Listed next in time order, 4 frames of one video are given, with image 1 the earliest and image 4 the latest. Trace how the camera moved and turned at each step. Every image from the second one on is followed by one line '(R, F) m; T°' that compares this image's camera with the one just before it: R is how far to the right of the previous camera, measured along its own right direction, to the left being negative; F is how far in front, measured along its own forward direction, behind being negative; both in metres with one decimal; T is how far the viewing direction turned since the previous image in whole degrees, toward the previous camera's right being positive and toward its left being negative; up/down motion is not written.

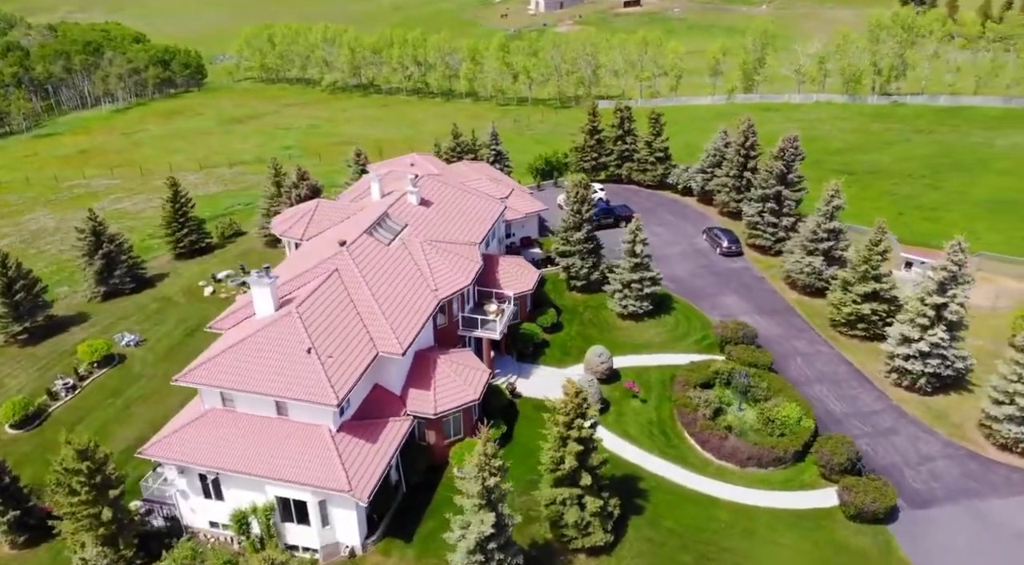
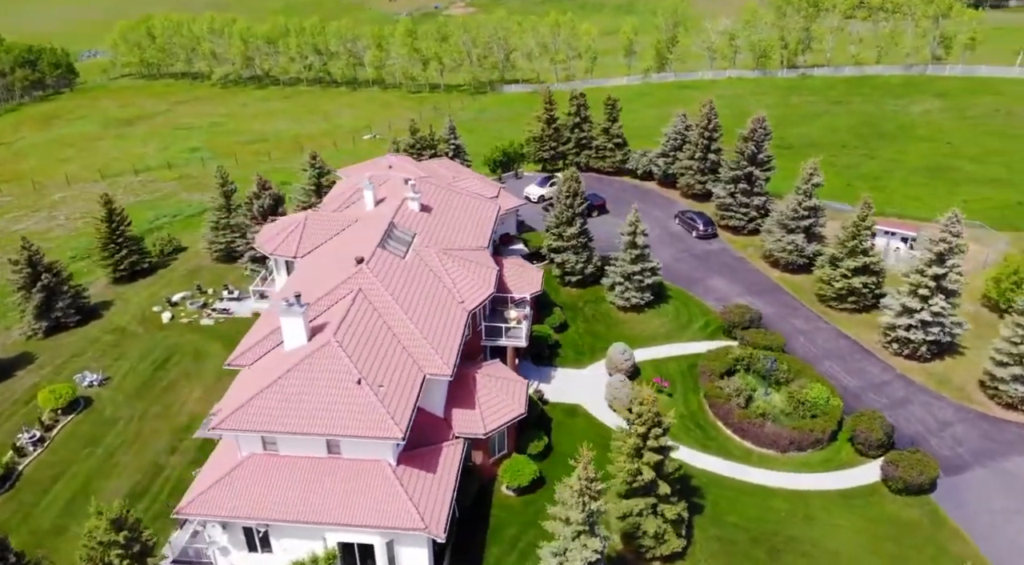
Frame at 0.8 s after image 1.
(-6.1, +1.9) m; +8°
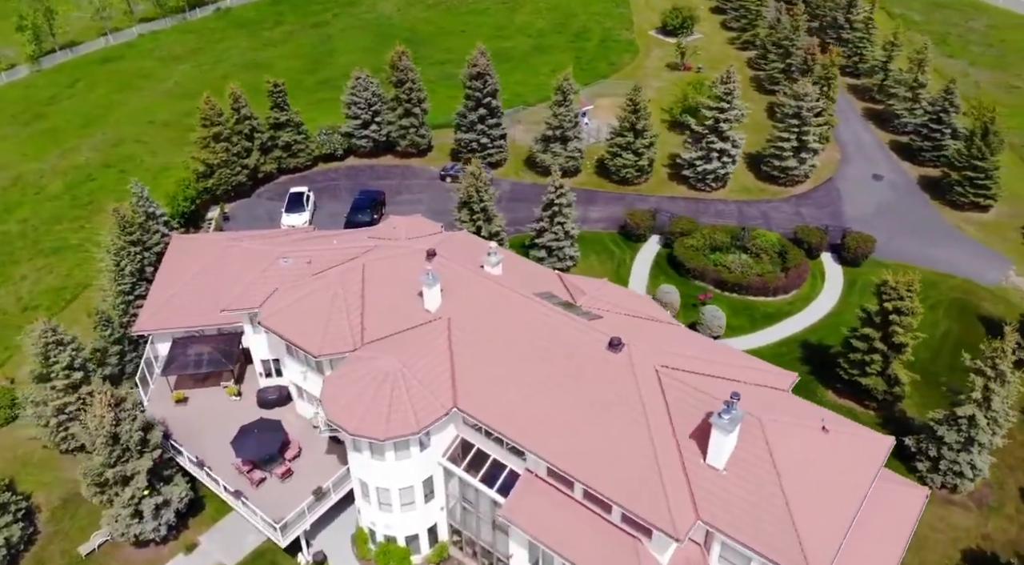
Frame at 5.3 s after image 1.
(-26.3, +18.1) m; +45°
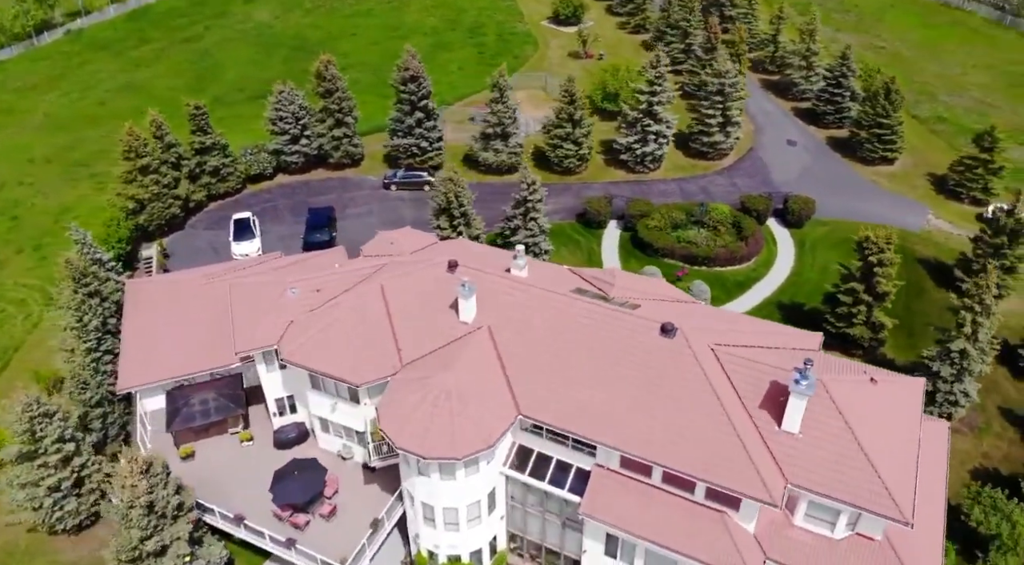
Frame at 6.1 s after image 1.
(-6.4, +0.6) m; +10°
